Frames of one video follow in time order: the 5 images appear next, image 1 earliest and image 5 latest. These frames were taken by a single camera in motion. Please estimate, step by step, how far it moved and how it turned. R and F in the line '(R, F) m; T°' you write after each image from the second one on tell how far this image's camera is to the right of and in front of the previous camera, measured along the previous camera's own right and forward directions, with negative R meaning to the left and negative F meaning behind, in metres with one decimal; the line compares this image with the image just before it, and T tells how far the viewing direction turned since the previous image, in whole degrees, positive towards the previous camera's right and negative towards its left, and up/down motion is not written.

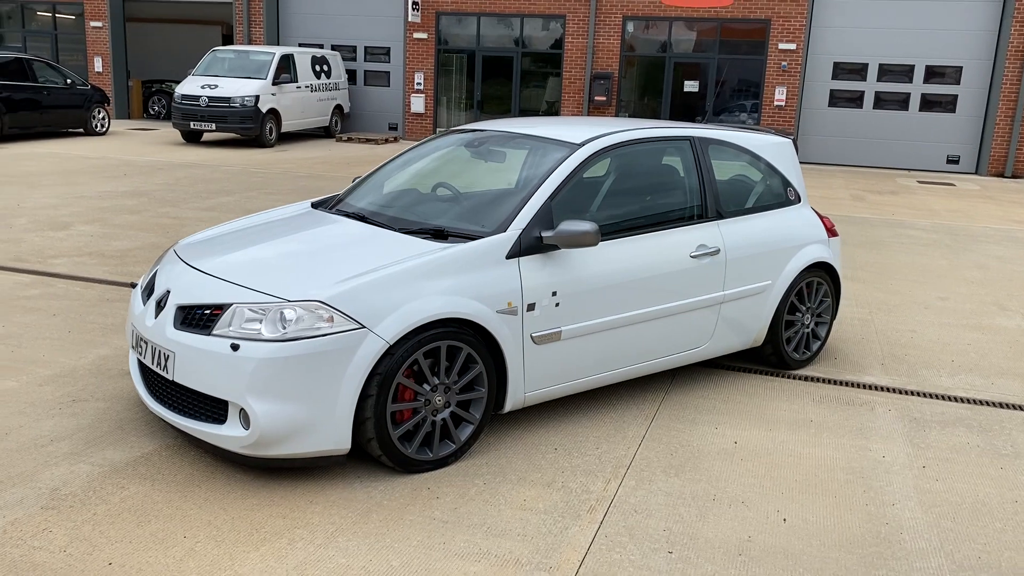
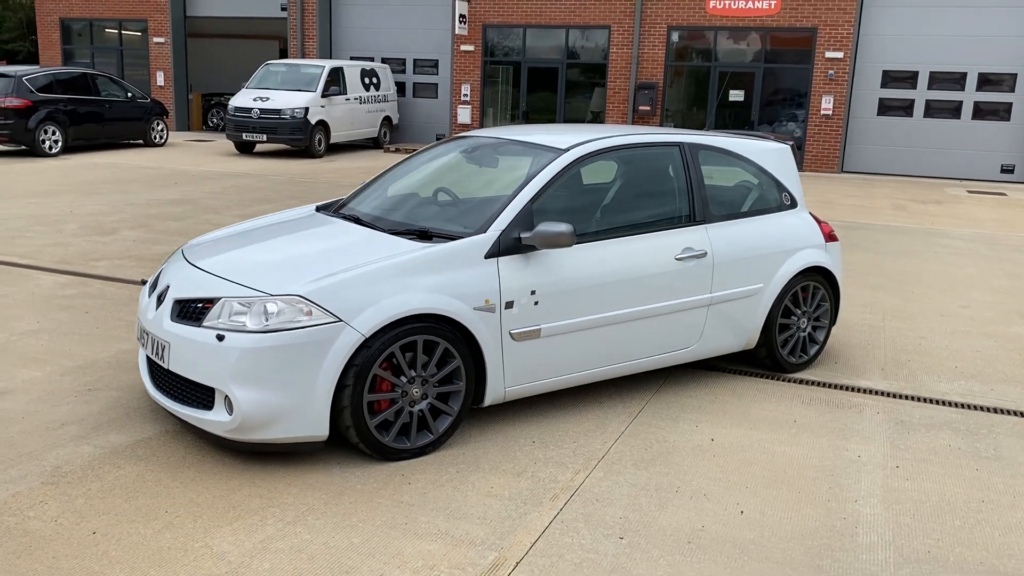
(+0.3, -0.1) m; -4°
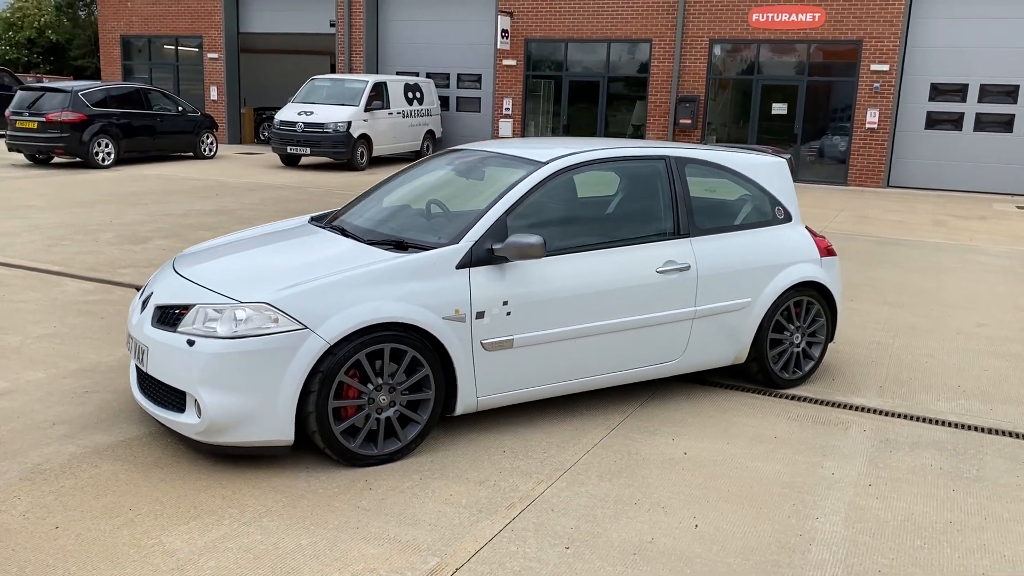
(+0.4, 0.0) m; -4°
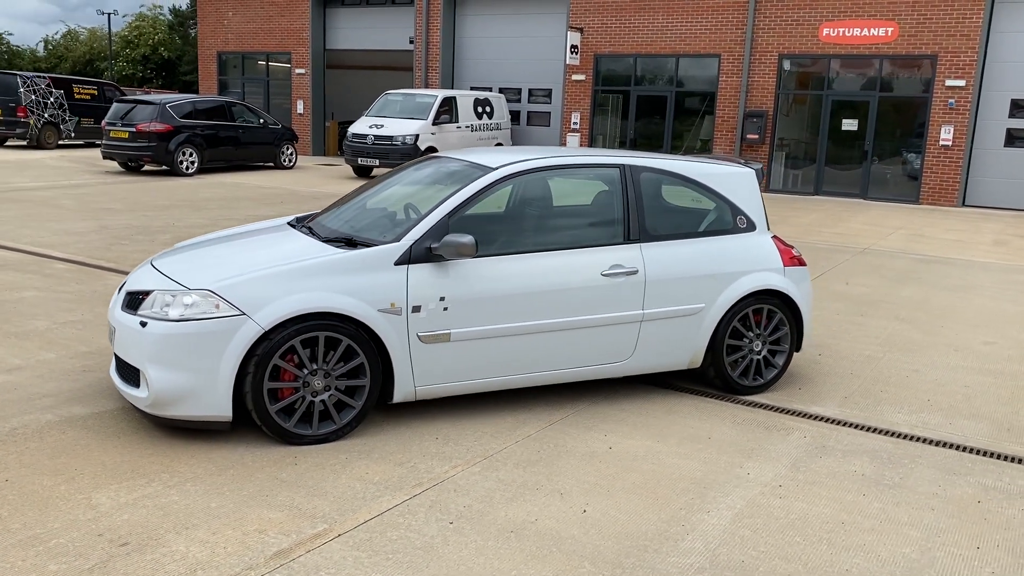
(+0.8, -0.2) m; -6°
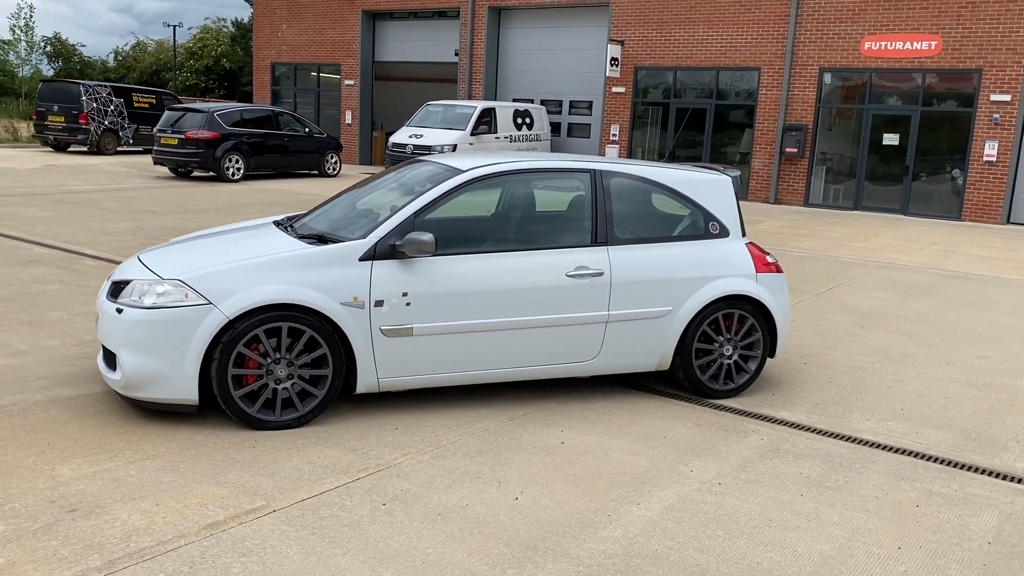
(+0.5, -0.1) m; -4°
